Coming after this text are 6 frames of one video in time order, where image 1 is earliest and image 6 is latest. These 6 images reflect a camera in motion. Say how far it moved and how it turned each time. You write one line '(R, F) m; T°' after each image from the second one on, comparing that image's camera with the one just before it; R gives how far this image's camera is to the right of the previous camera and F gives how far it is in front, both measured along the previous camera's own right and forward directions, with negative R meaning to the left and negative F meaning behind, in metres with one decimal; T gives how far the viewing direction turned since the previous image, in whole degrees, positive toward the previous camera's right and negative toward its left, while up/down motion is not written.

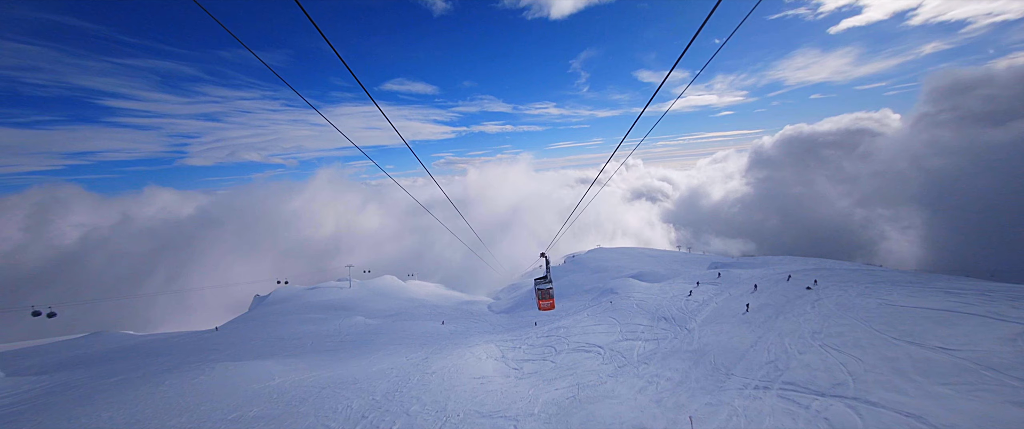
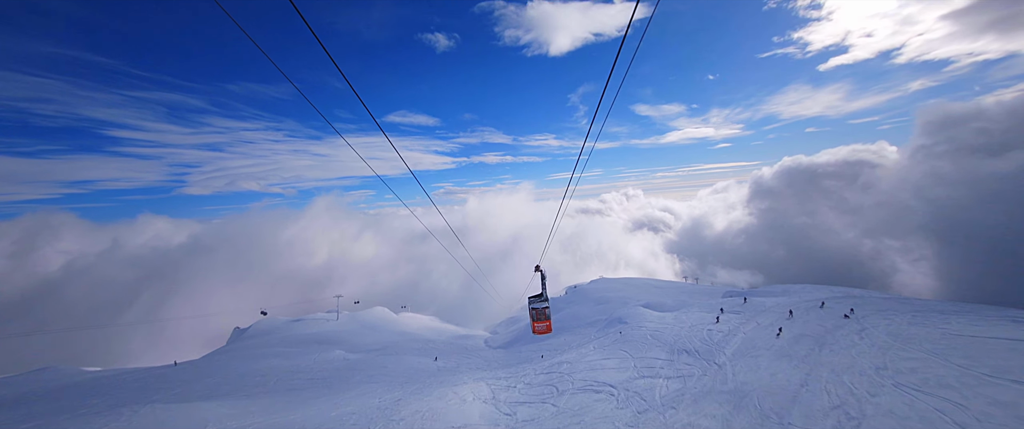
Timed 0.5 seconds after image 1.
(+0.3, +3.5) m; 0°
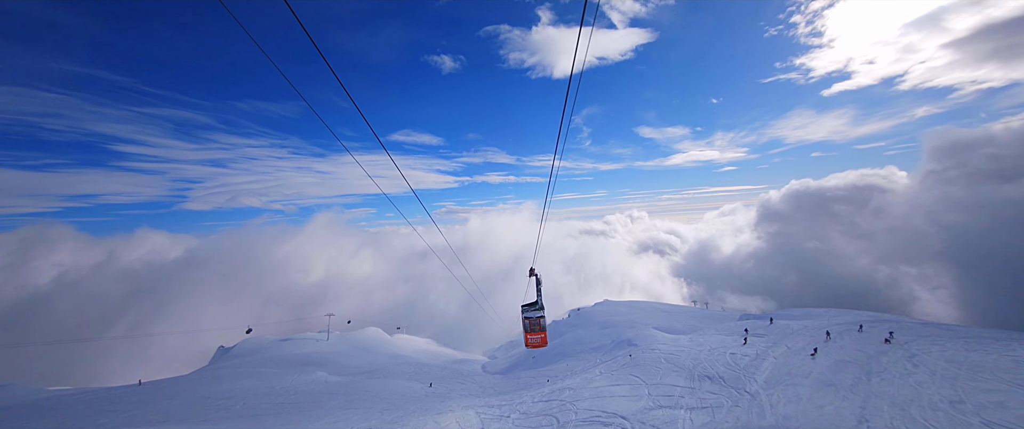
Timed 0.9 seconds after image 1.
(+0.4, +2.7) m; 0°
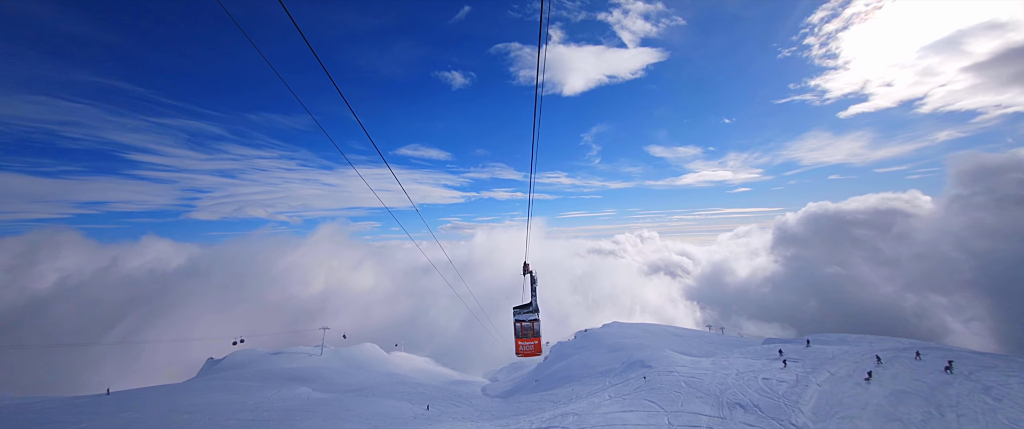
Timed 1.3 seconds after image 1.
(+0.6, +2.8) m; -1°
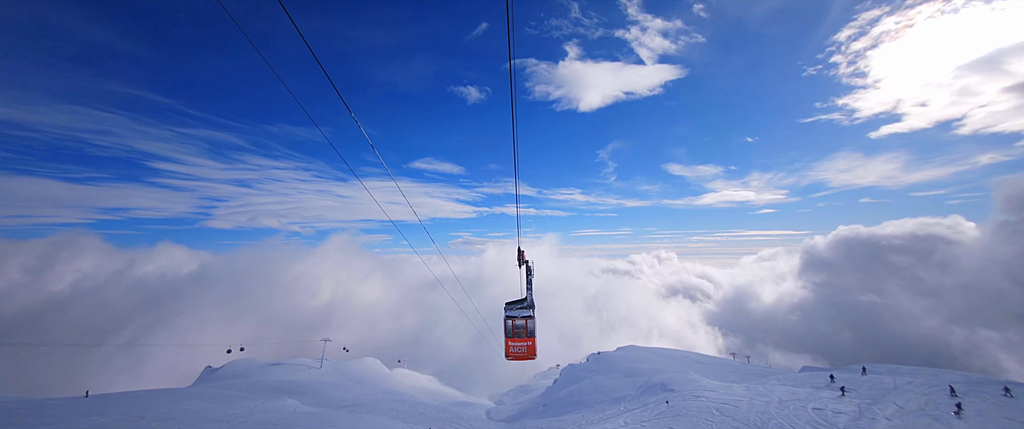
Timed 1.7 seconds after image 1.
(+0.9, +2.9) m; -2°
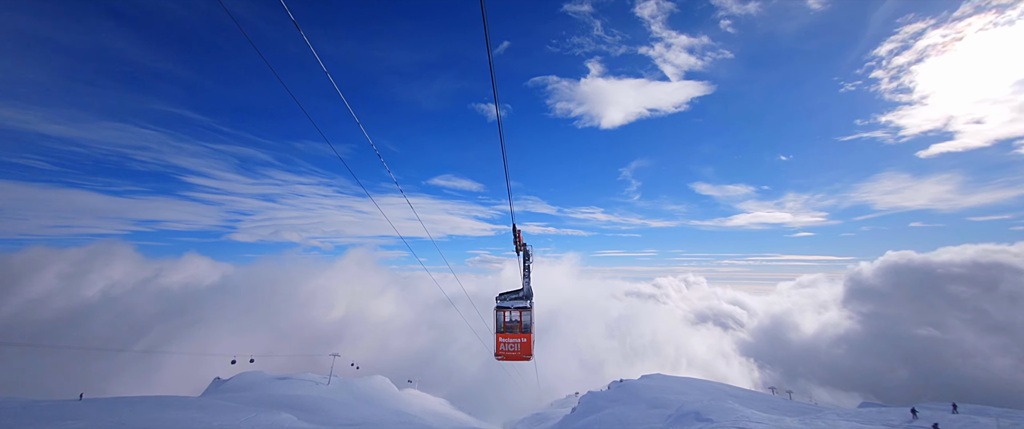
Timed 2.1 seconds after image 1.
(+1.0, +2.8) m; -4°
